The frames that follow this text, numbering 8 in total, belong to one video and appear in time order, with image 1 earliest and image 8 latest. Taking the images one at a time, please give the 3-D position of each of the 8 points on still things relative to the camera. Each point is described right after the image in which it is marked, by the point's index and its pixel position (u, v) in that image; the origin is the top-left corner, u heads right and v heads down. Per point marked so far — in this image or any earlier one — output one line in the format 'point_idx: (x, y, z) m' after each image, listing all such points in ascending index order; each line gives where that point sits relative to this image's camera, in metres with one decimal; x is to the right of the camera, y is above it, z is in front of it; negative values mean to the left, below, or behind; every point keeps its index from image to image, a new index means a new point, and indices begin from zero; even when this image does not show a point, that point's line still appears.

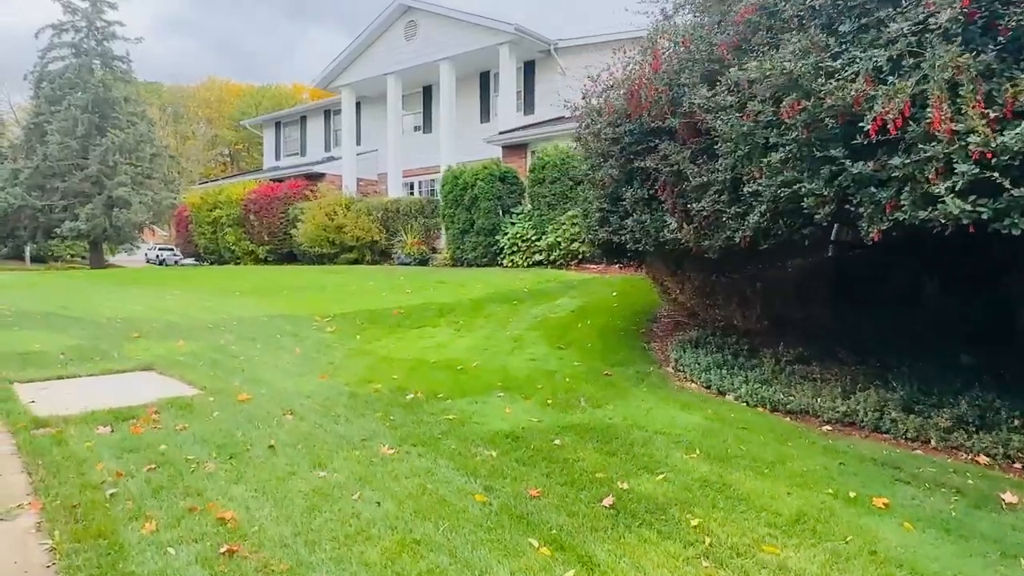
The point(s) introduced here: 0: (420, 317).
0: (-1.3, -0.4, +9.6) m
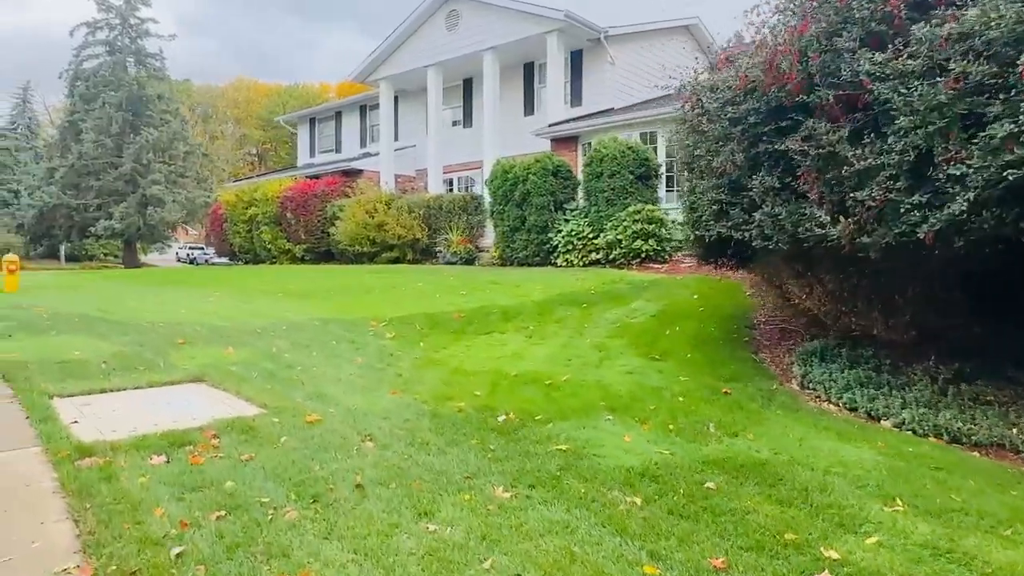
0: (-0.3, -0.4, +8.8) m
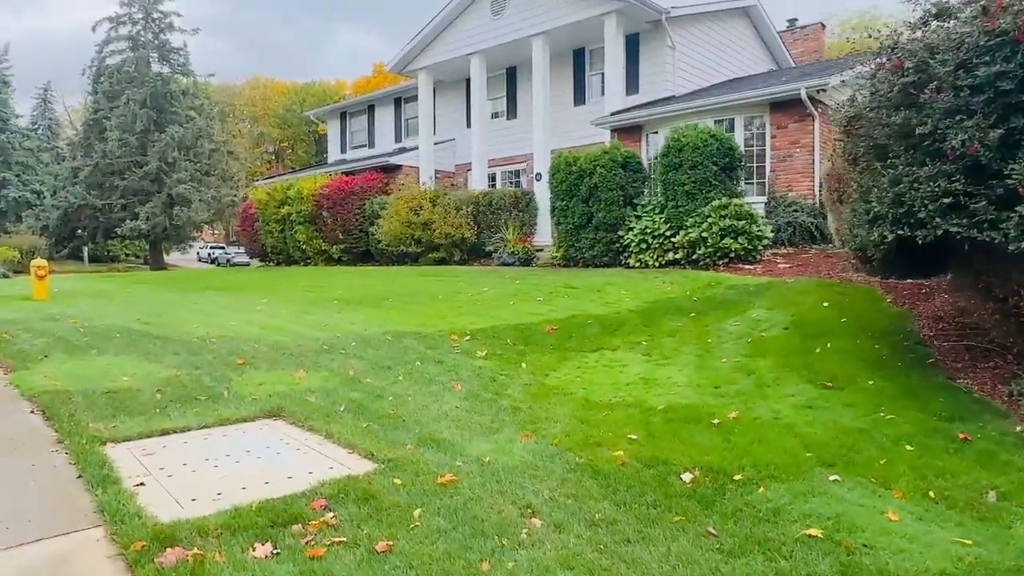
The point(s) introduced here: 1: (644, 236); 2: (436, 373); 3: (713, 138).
0: (+0.8, -0.5, +7.7) m
1: (+2.4, +0.9, +12.4) m
2: (-0.7, -0.8, +6.5) m
3: (+3.5, +2.6, +11.7) m
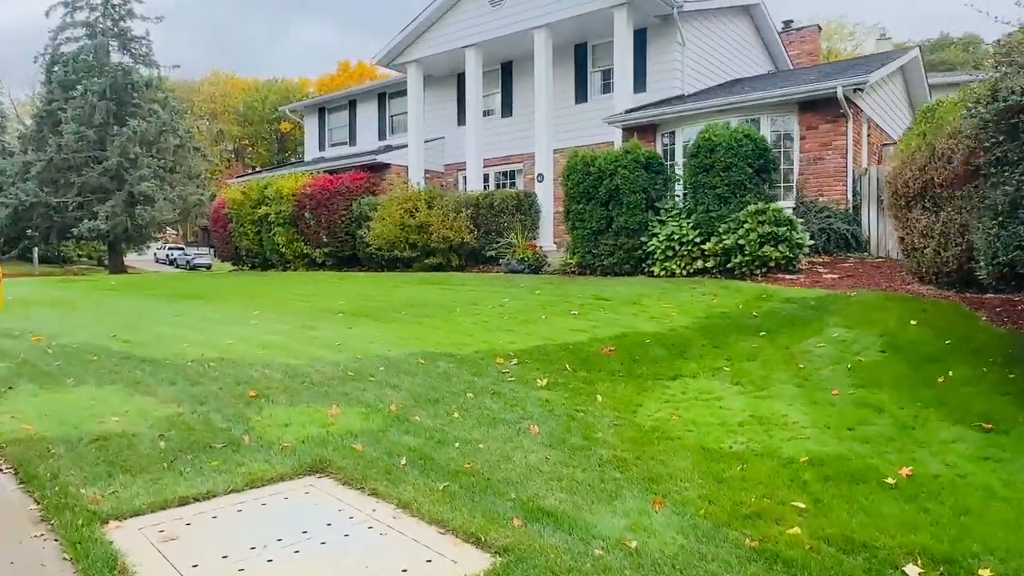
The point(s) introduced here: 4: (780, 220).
0: (+1.4, -0.7, +6.7) m
1: (+2.7, +0.8, +11.5) m
2: (-0.1, -1.0, +5.4) m
3: (+3.8, +2.4, +10.9) m
4: (+4.2, +1.1, +10.7) m
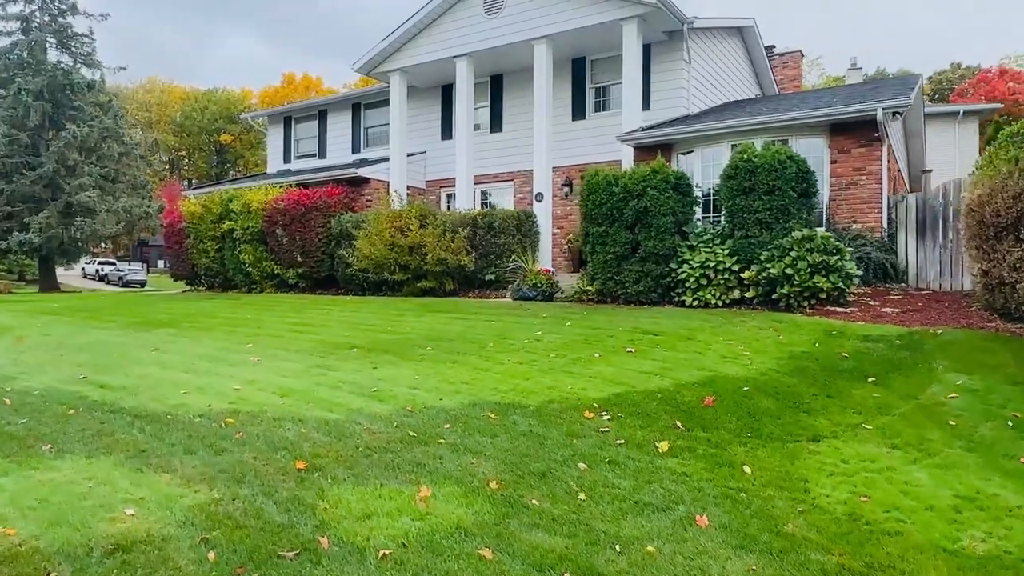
0: (+2.1, -1.0, +5.7) m
1: (+3.0, +0.3, +10.7) m
2: (+0.8, -1.3, +4.3) m
3: (+4.2, +1.9, +10.2) m
4: (+4.6, +0.6, +9.9) m
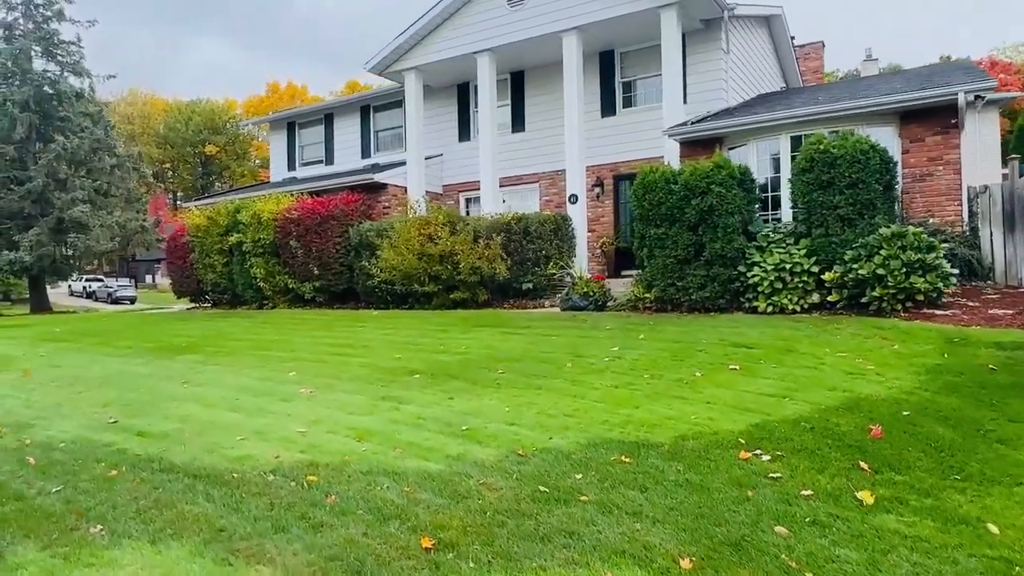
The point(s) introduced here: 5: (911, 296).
0: (+3.1, -1.1, +4.7) m
1: (+3.9, +0.2, +9.8) m
2: (+1.7, -1.3, +3.3) m
3: (+5.0, +1.9, +9.3) m
4: (+5.4, +0.6, +9.0) m
5: (+5.2, -0.1, +9.0) m
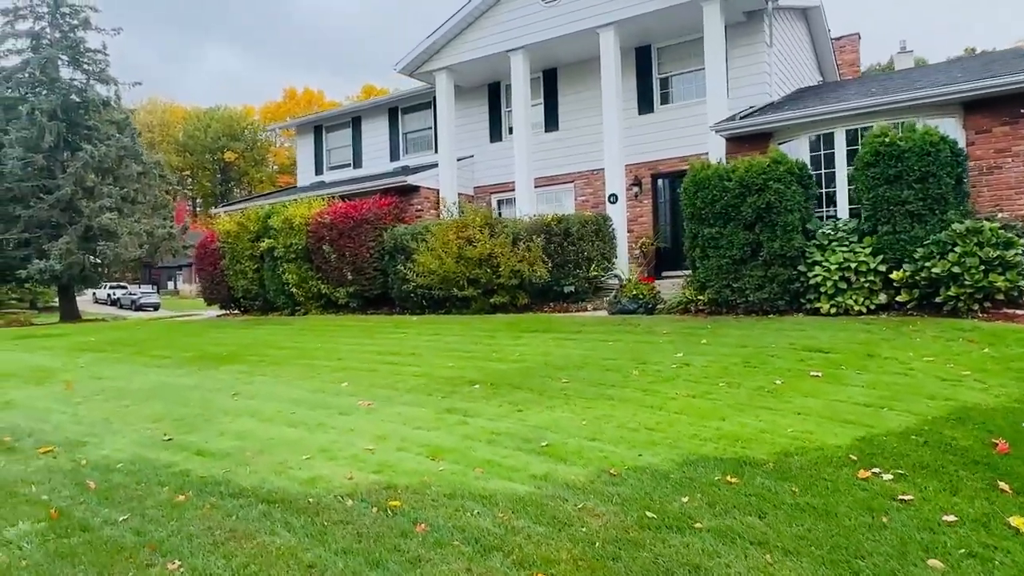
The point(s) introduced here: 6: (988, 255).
0: (+3.7, -1.1, +4.3) m
1: (+4.6, +0.2, +9.3) m
2: (+2.3, -1.3, +2.9) m
3: (+5.6, +1.9, +8.8) m
4: (+6.1, +0.6, +8.5) m
5: (+5.9, -0.1, +8.5) m
6: (+5.8, +0.4, +8.4) m
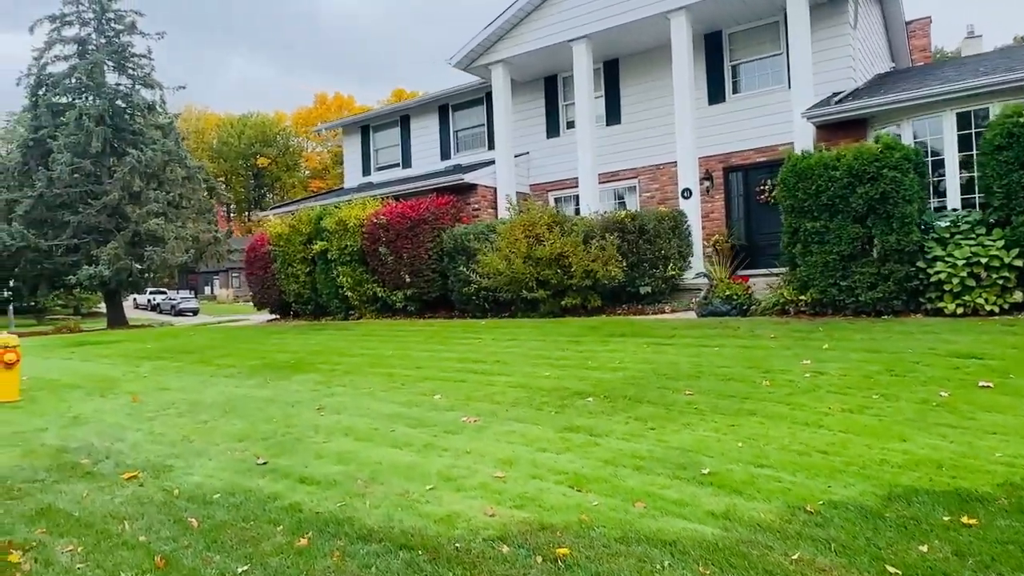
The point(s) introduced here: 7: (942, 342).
0: (+4.6, -1.0, +3.4) m
1: (+5.7, +0.2, +8.4) m
2: (+3.2, -1.3, +2.1) m
3: (+6.7, +2.0, +7.9) m
4: (+7.2, +0.6, +7.6) m
5: (+7.0, -0.1, +7.5) m
6: (+6.9, +0.5, +7.4) m
7: (+4.6, -0.6, +7.2) m
